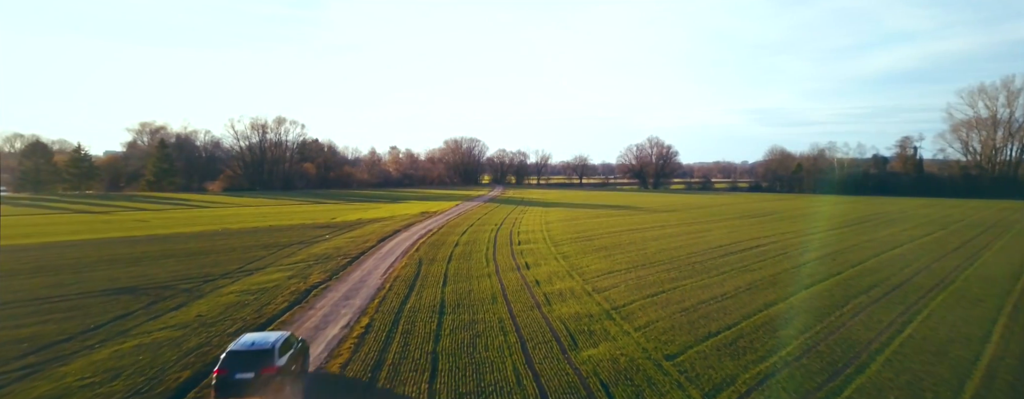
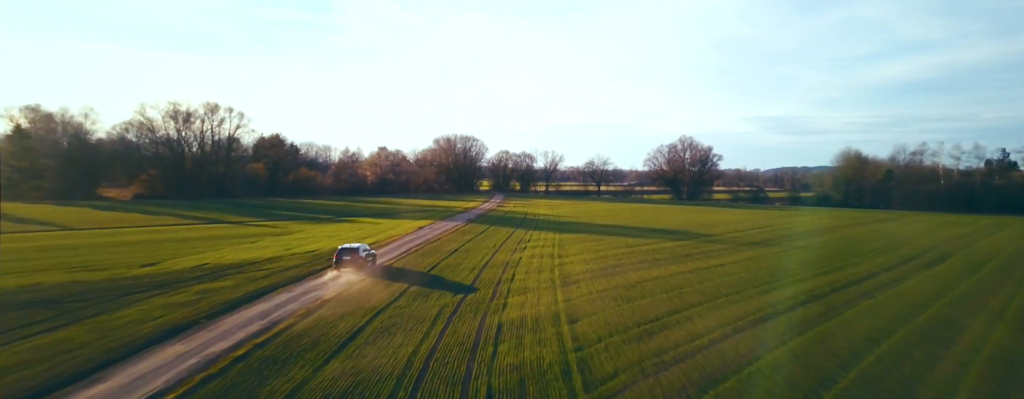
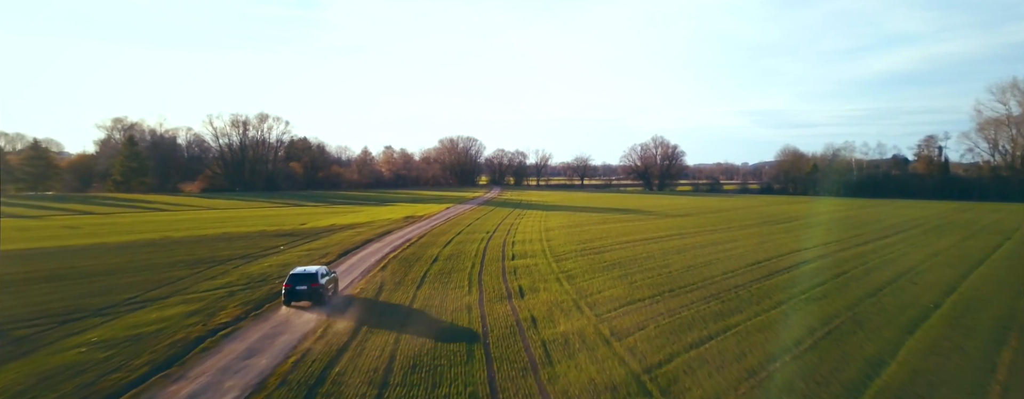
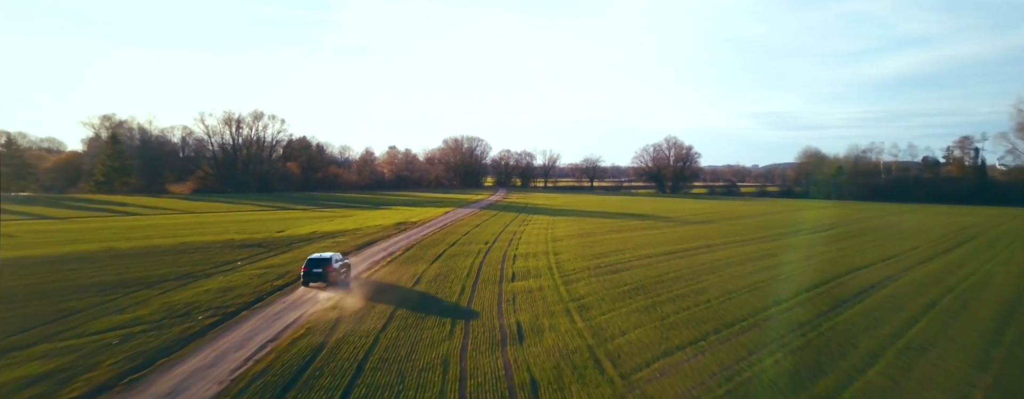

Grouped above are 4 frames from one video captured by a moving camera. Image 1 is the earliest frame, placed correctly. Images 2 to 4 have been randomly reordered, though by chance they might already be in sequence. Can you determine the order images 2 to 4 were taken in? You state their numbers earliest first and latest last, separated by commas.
3, 4, 2
